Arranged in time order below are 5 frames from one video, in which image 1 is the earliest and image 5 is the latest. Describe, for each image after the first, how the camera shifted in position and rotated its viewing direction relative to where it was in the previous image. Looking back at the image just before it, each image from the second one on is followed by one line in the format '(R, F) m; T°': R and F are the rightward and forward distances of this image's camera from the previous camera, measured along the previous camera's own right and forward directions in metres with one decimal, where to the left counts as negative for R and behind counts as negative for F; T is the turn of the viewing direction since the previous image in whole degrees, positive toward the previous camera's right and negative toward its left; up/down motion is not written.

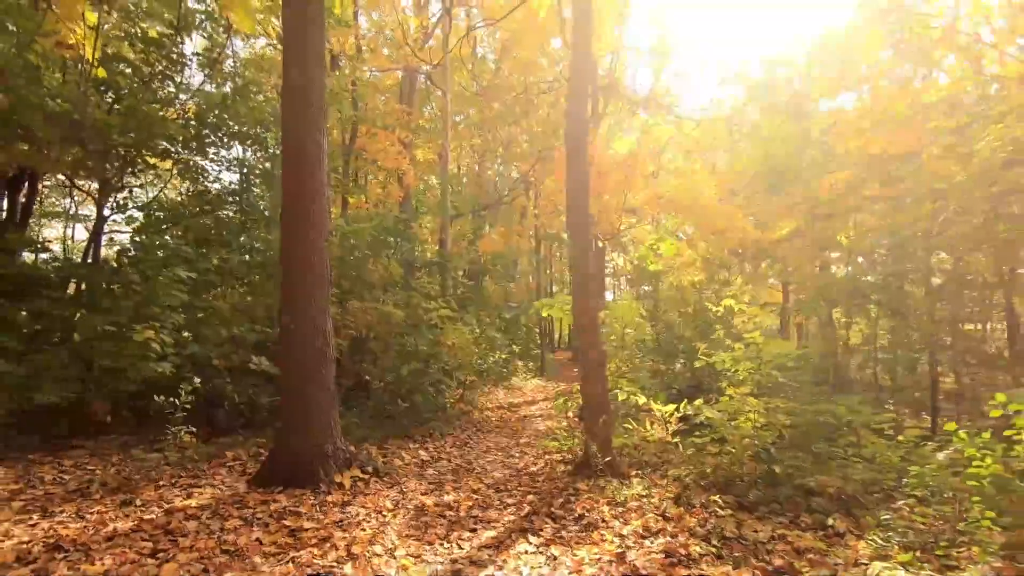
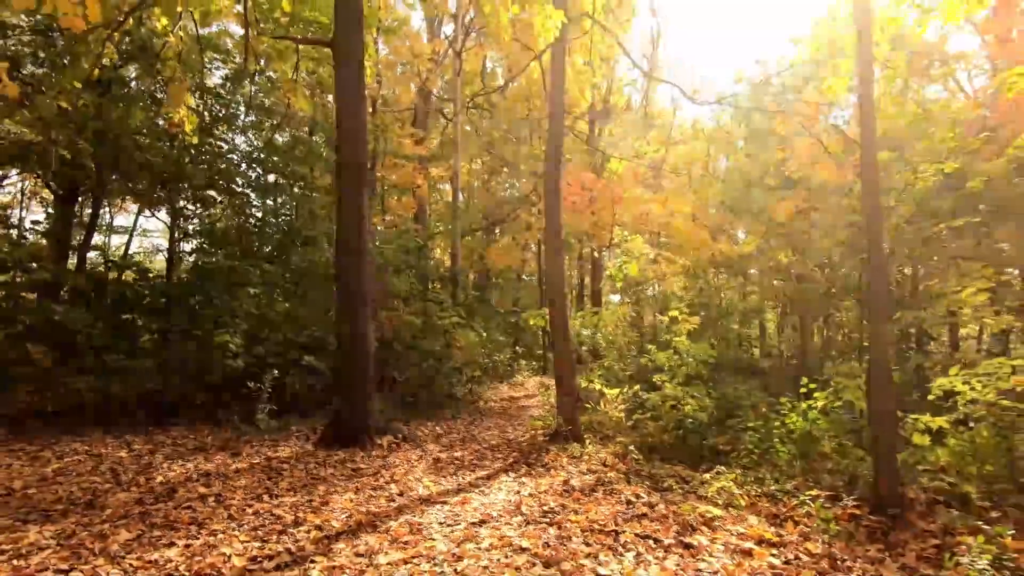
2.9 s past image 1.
(+0.3, -1.9) m; -1°
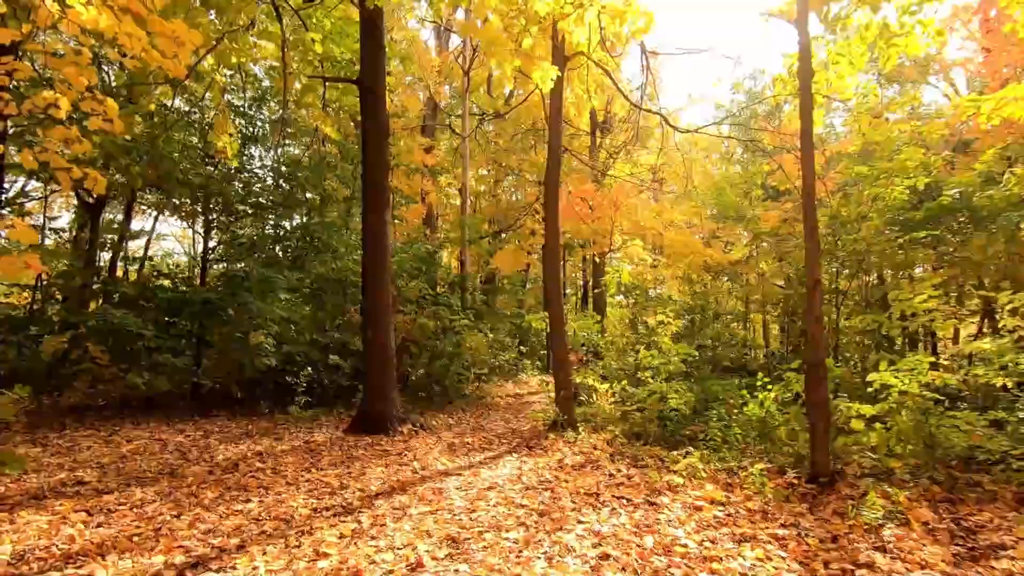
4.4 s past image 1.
(0.0, -1.0) m; -1°
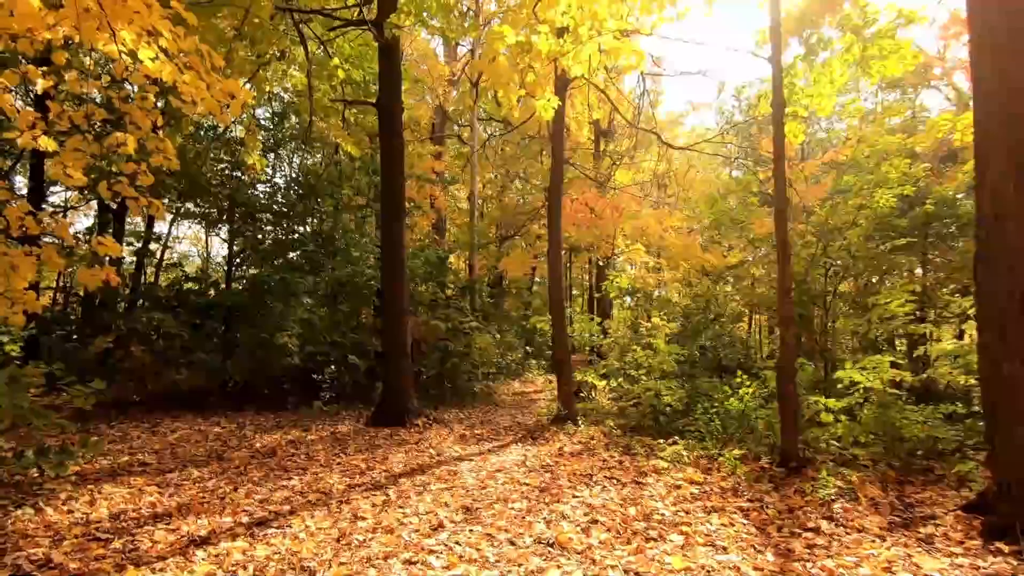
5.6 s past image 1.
(0.0, -0.7) m; -1°
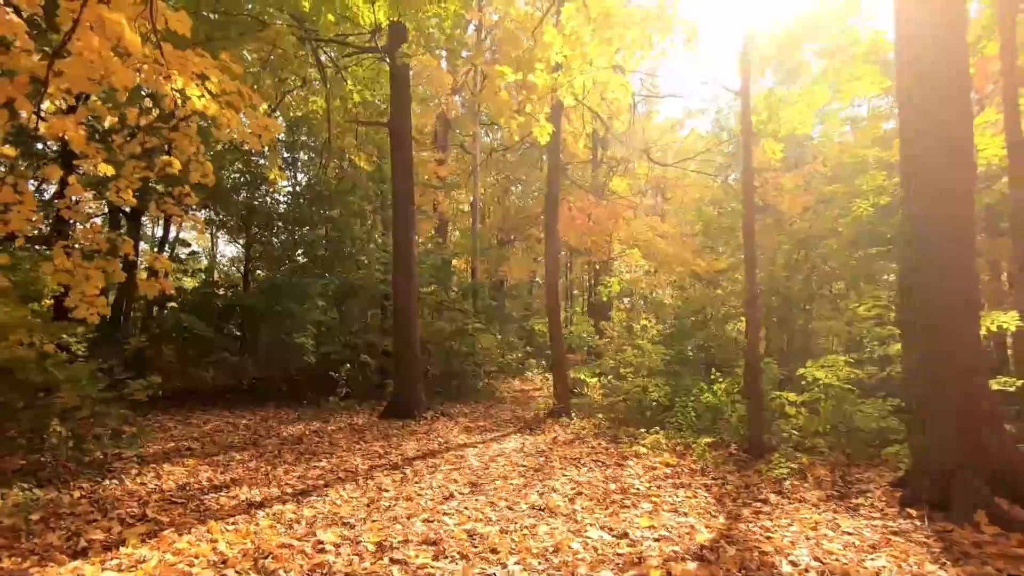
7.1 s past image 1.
(0.0, -0.8) m; 0°
